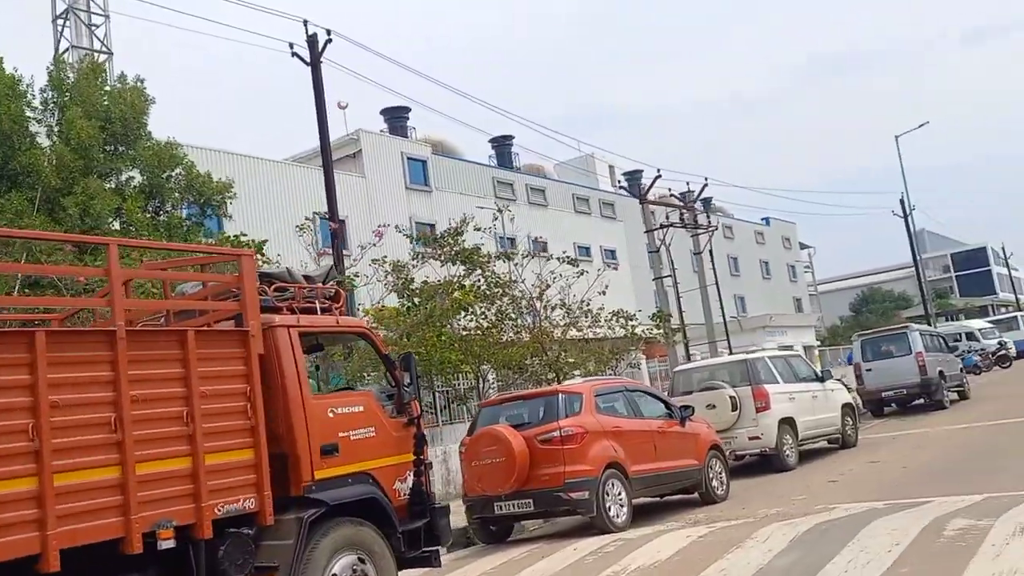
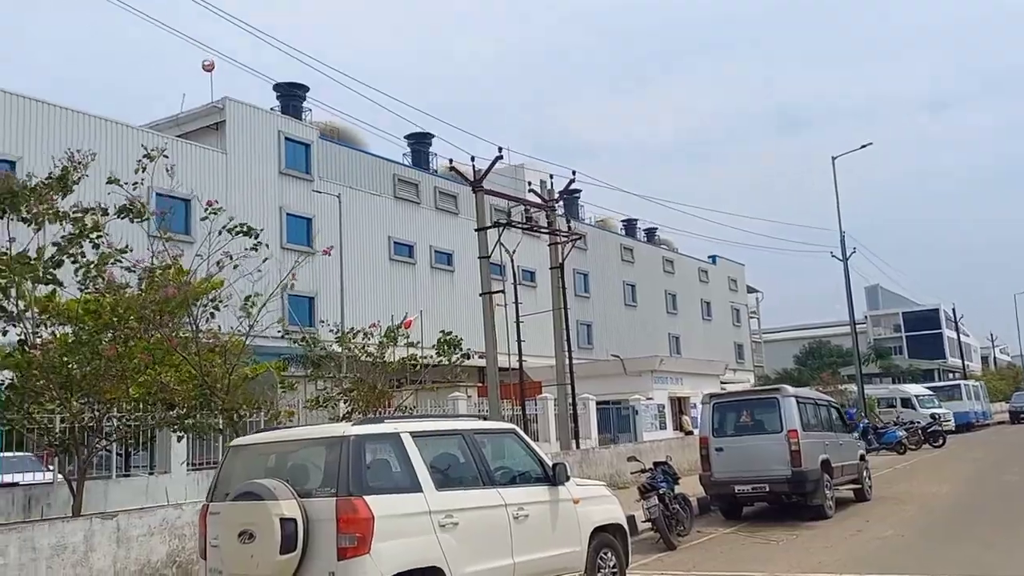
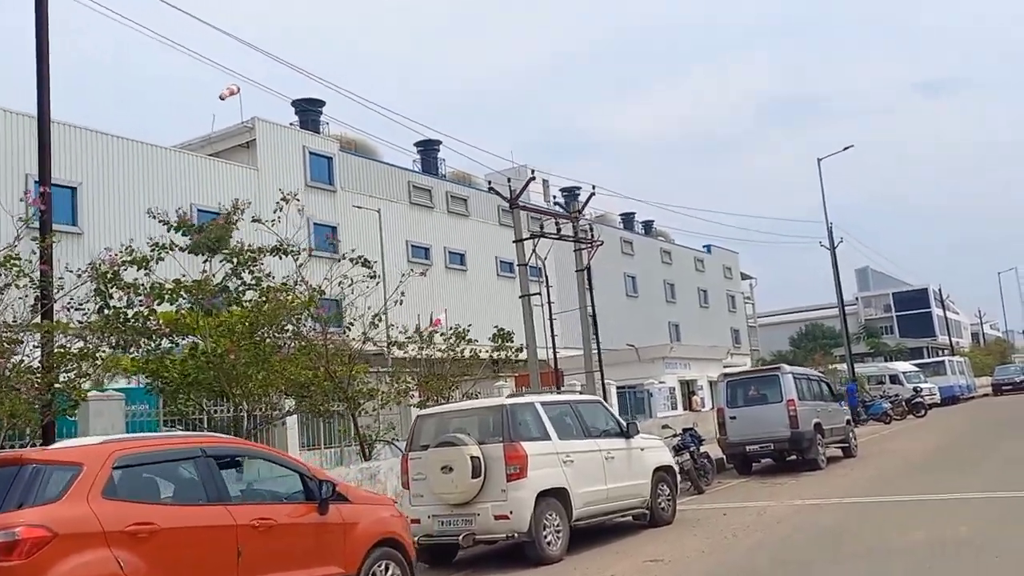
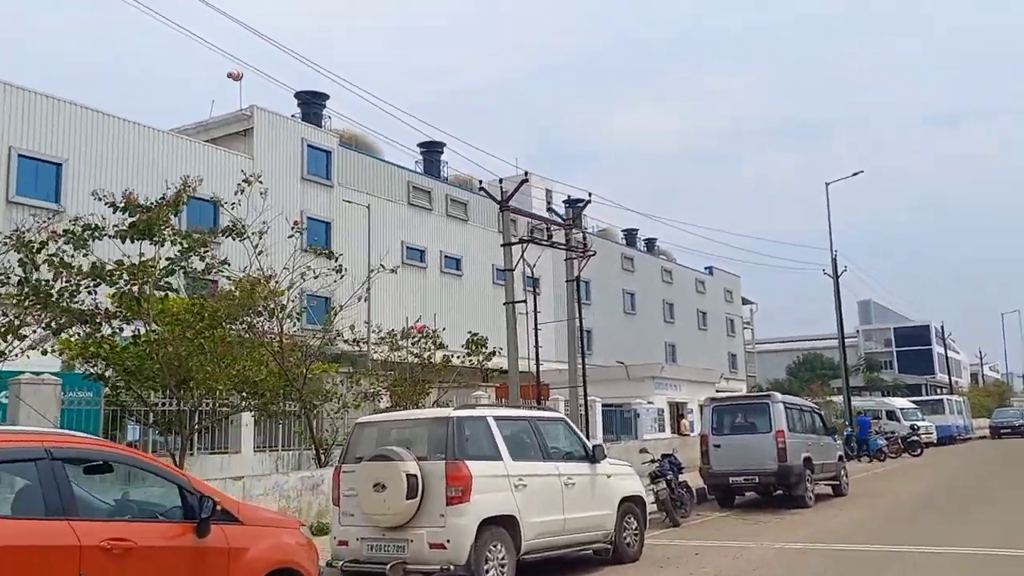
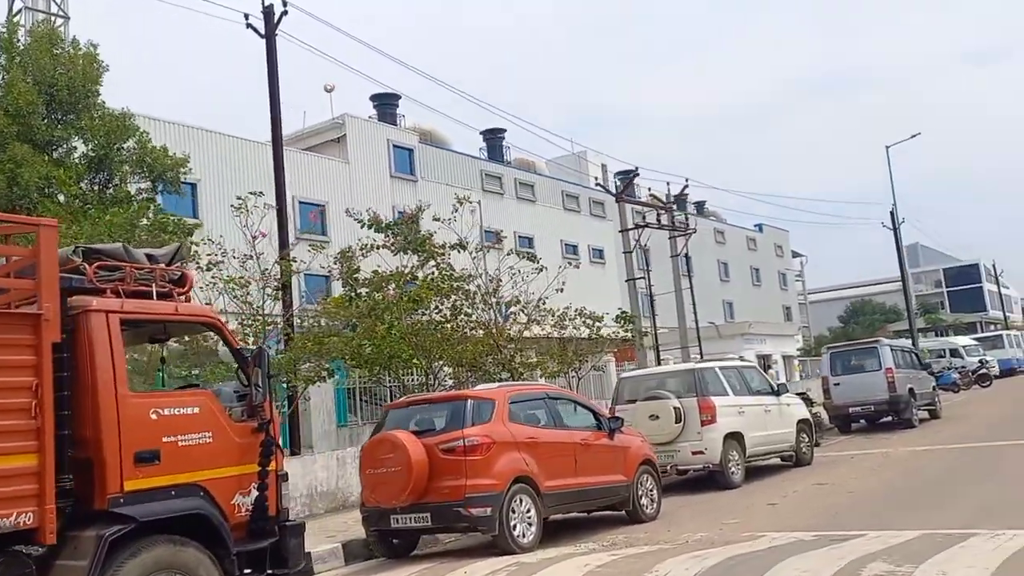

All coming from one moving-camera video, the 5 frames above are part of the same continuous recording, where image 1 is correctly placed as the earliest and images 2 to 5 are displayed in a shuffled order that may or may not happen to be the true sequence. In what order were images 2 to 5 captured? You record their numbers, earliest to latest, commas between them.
5, 3, 4, 2
